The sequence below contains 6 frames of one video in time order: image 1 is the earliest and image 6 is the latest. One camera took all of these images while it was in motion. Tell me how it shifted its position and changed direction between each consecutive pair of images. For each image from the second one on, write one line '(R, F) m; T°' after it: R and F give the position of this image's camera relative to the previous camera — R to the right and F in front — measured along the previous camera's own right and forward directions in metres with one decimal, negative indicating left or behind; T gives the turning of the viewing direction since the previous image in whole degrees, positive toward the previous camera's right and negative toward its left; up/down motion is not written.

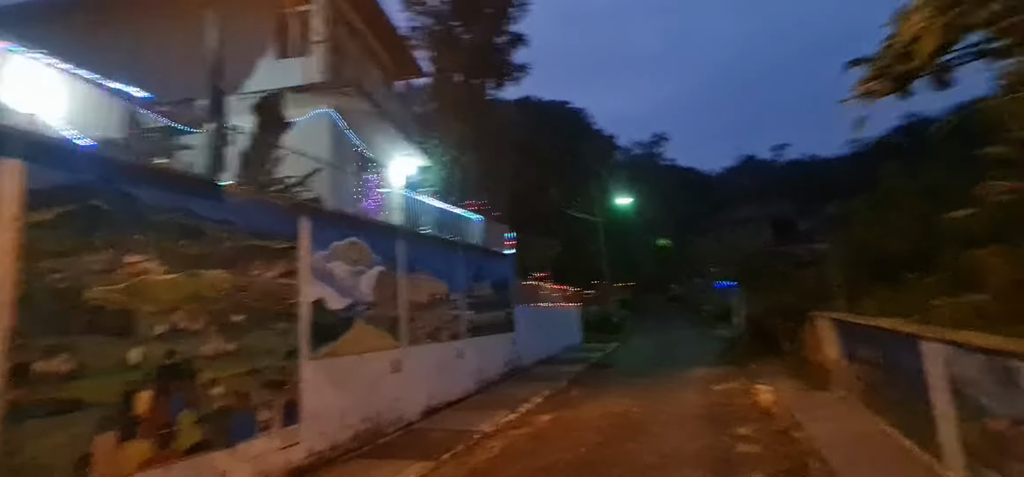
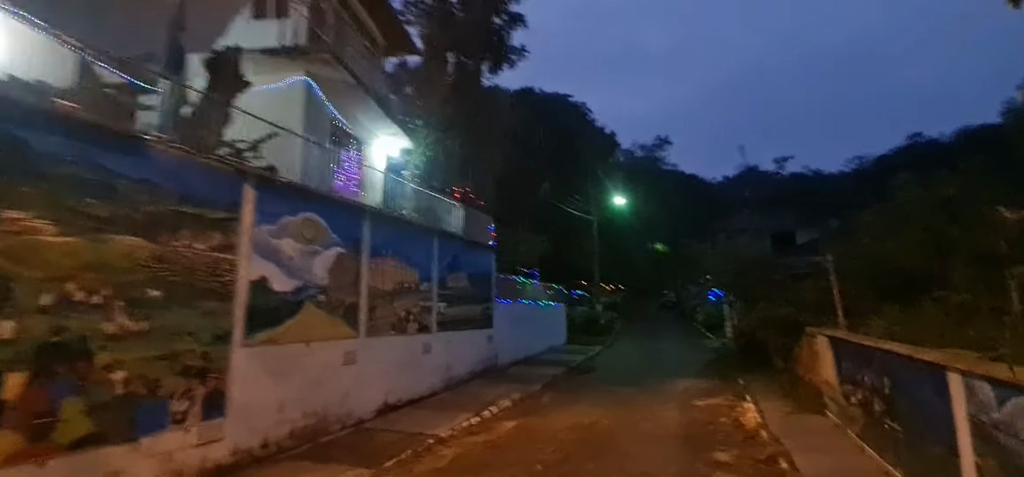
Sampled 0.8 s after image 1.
(+0.5, +1.0) m; 0°
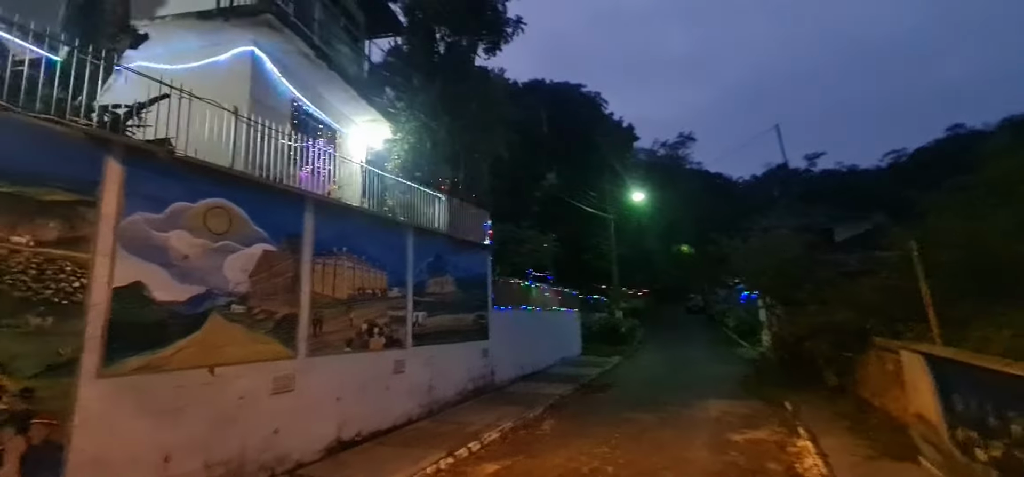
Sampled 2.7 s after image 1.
(+0.8, +2.4) m; -3°
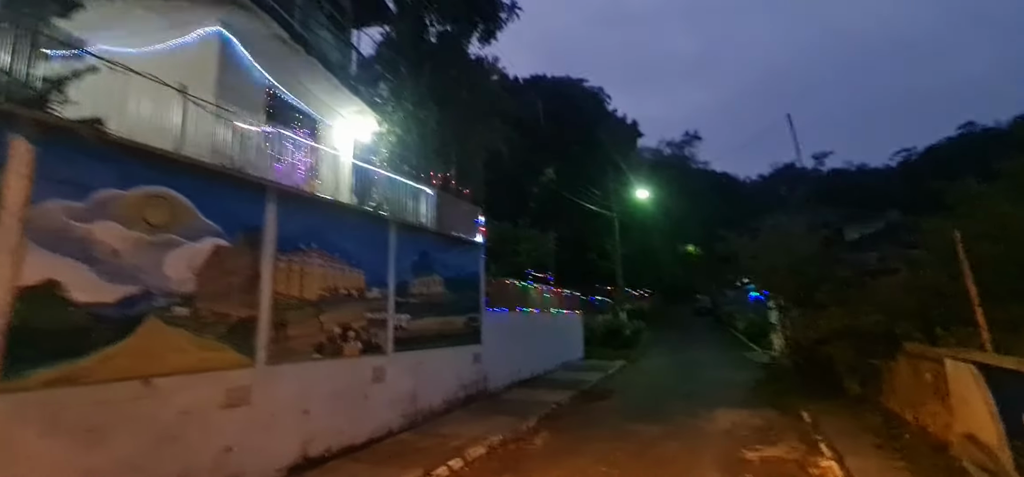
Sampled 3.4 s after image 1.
(+0.3, +0.9) m; -1°
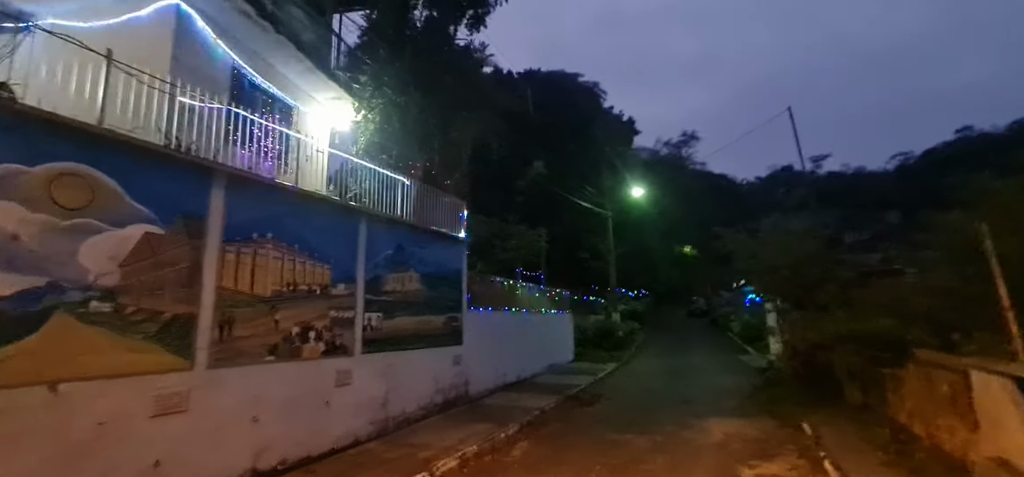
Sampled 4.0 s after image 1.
(+0.3, +0.8) m; 0°
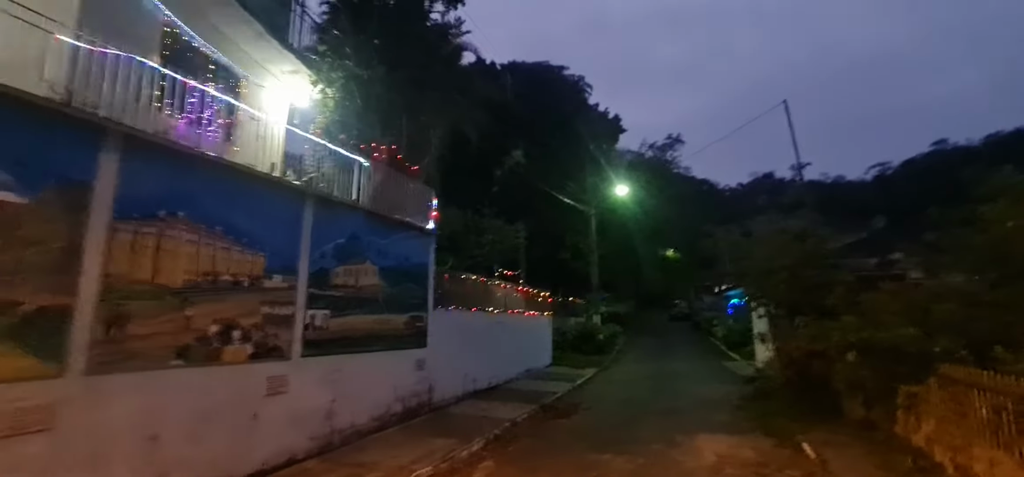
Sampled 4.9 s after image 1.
(+0.3, +1.2) m; +2°
